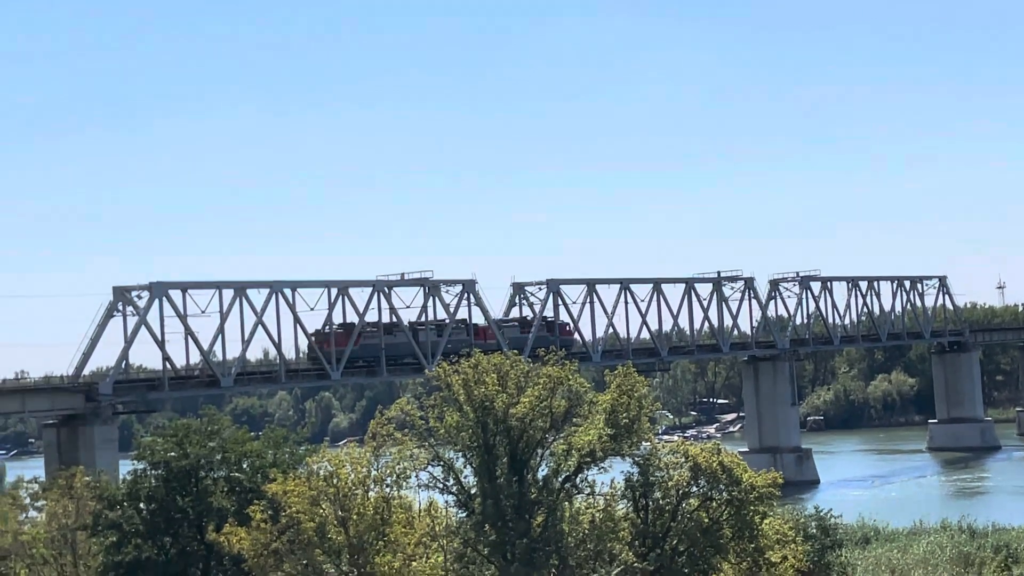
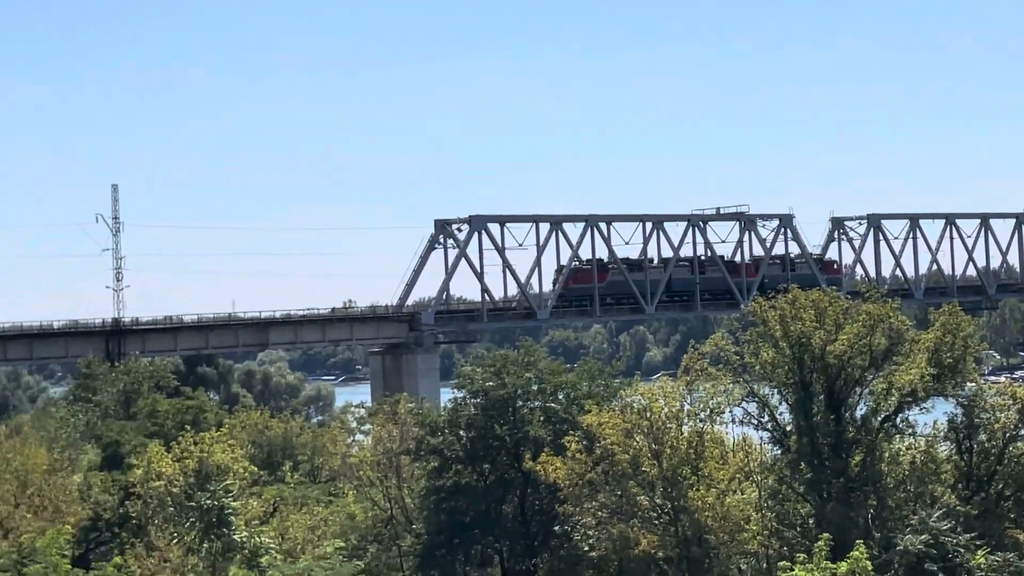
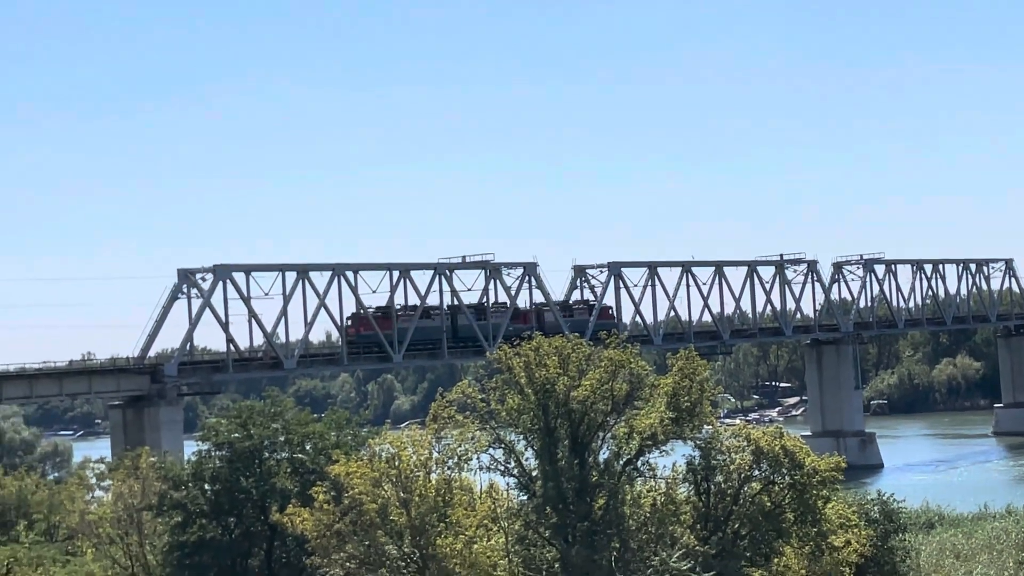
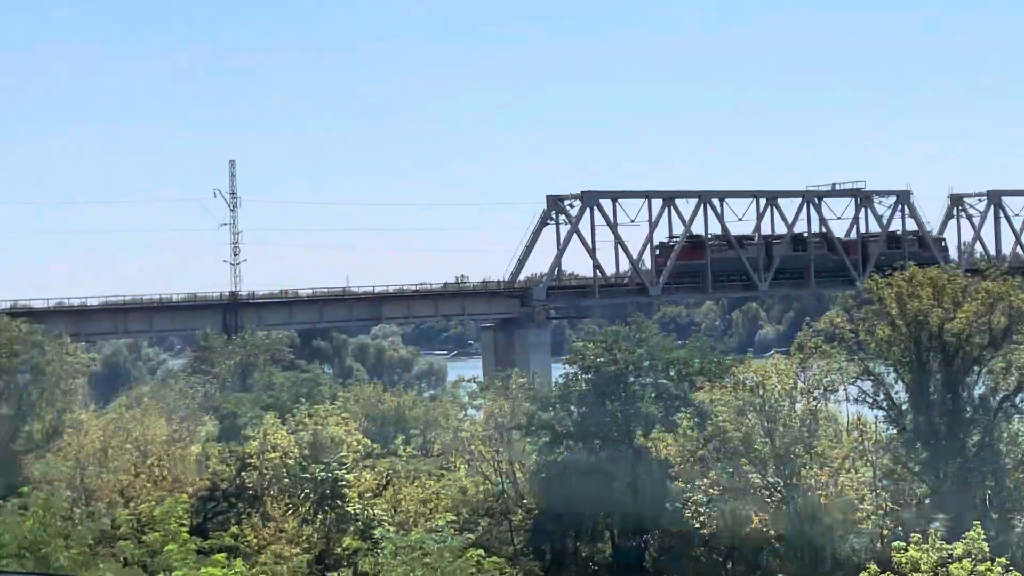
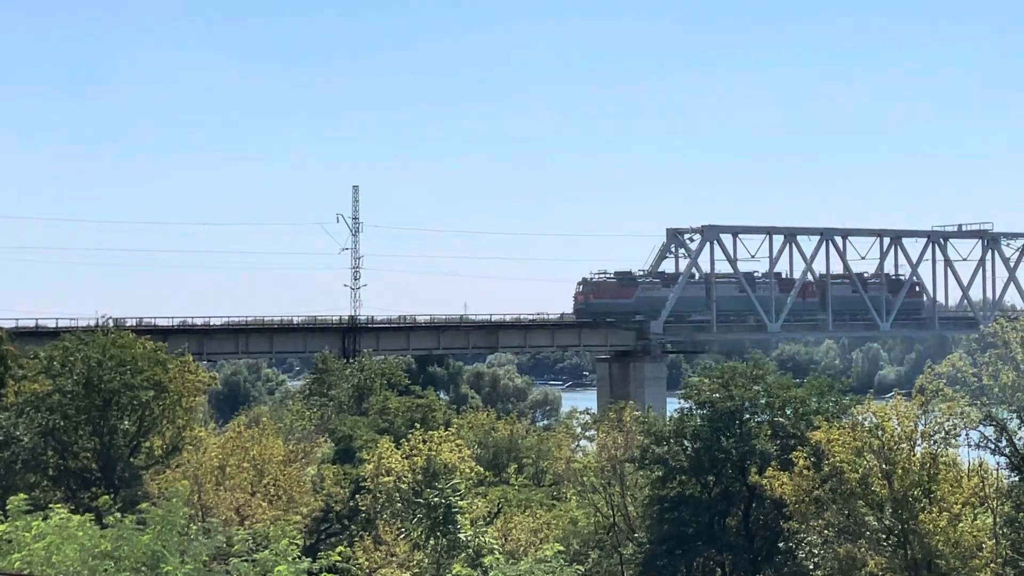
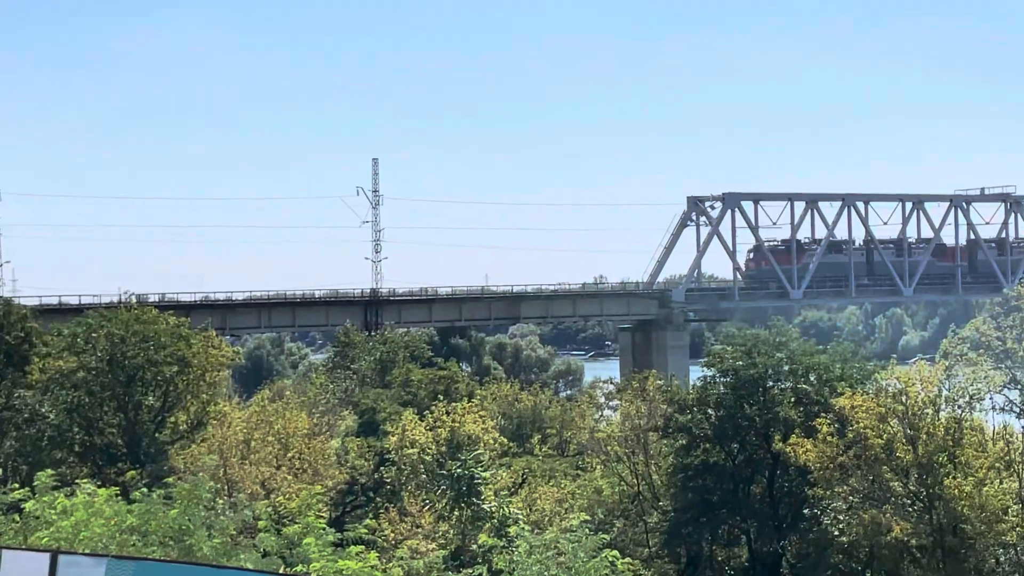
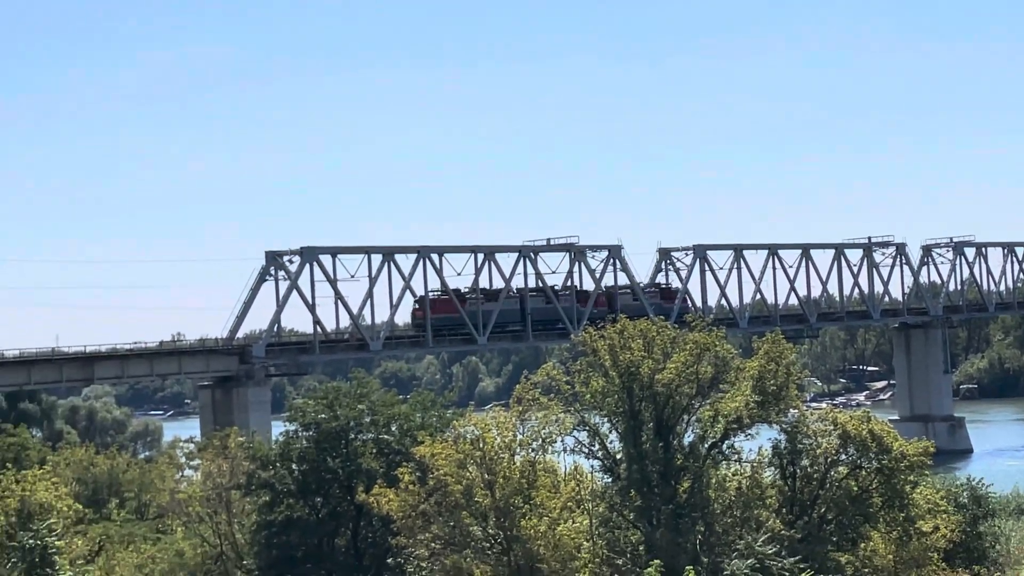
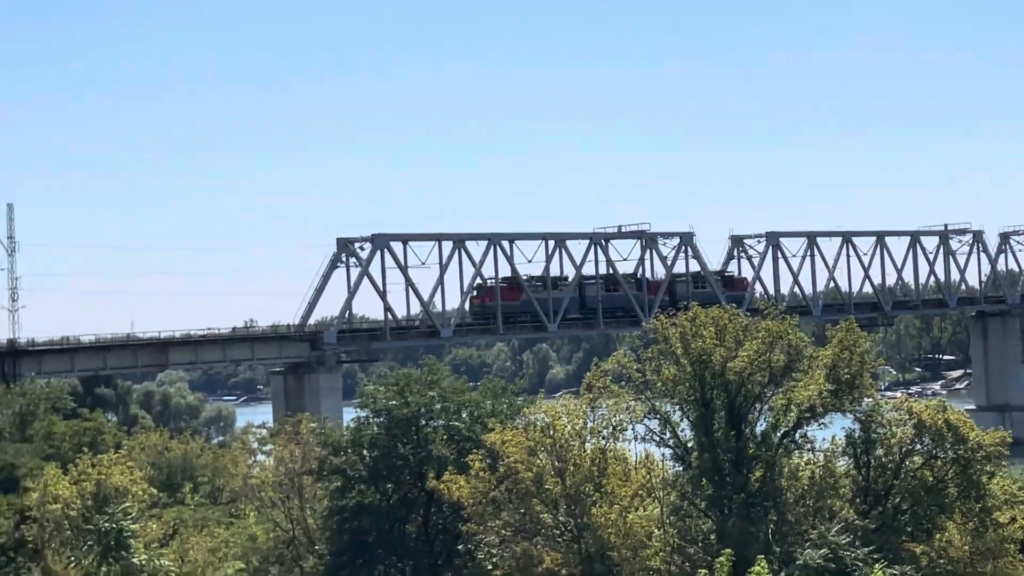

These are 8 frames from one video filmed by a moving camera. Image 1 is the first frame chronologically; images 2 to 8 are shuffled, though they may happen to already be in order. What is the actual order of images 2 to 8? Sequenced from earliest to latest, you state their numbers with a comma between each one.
3, 7, 8, 2, 4, 6, 5
